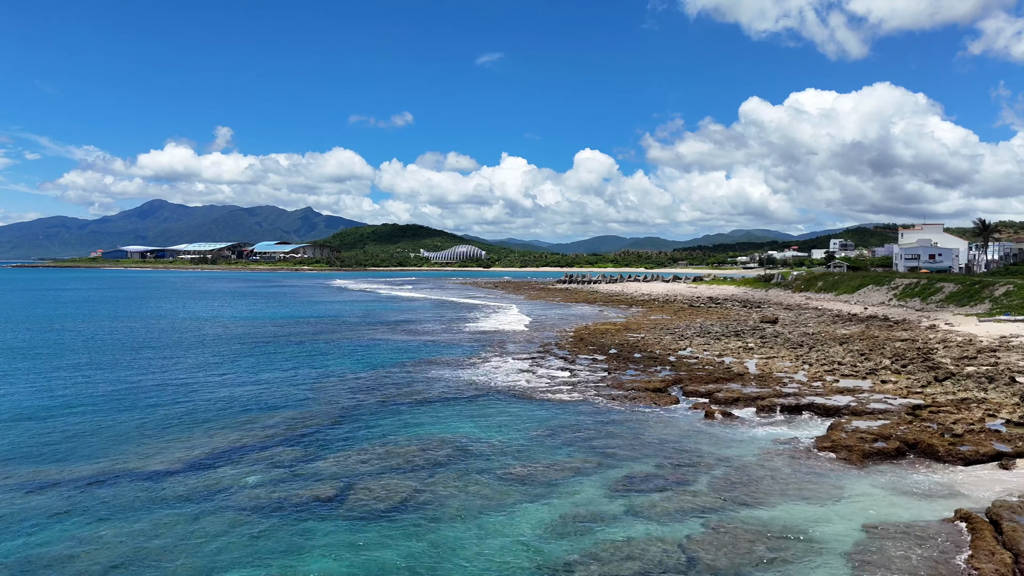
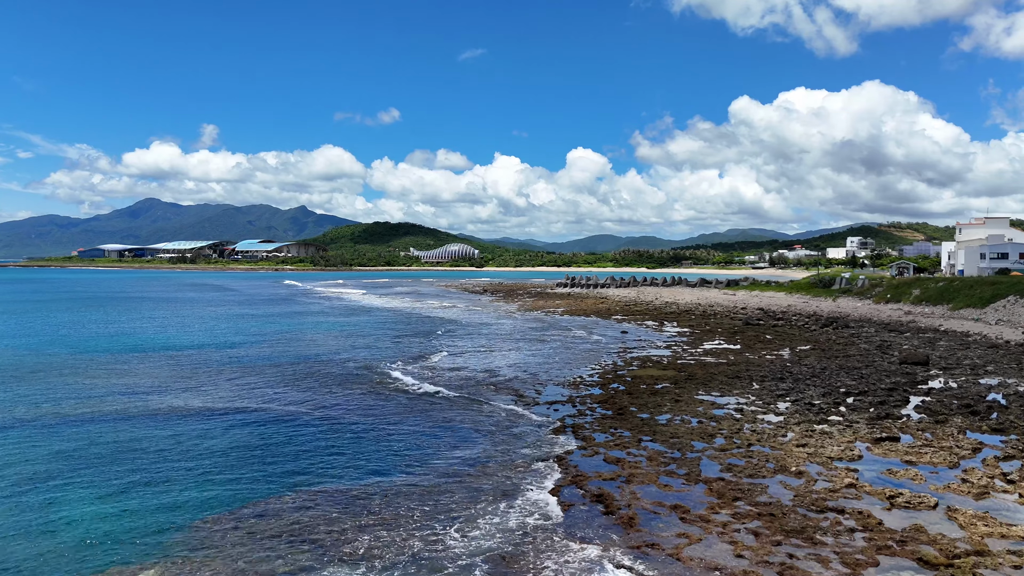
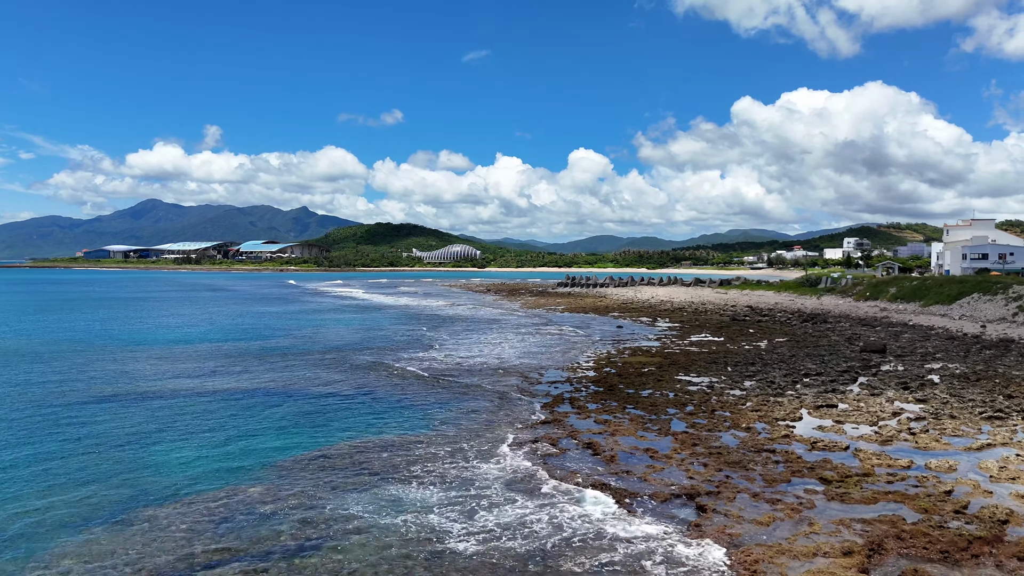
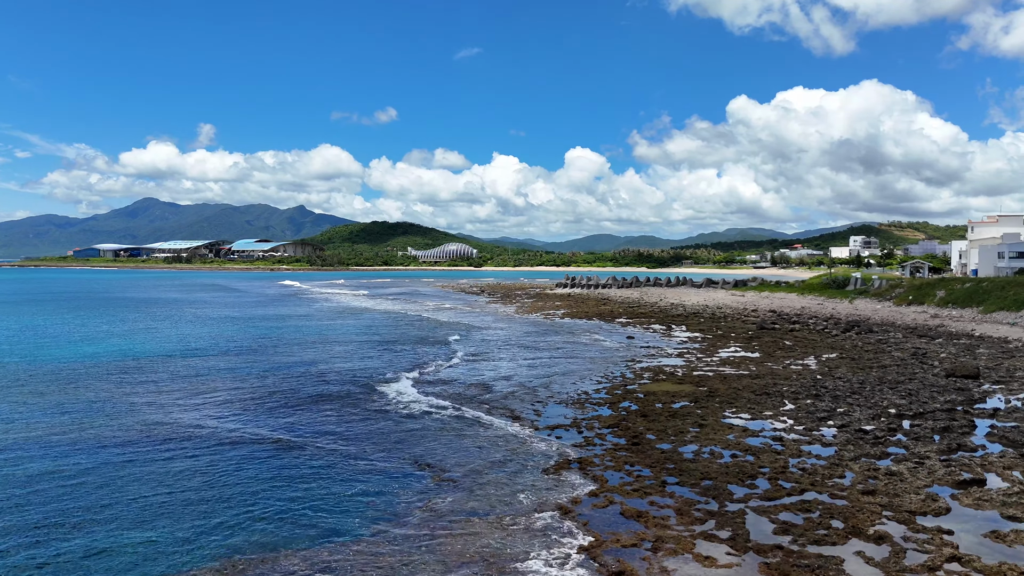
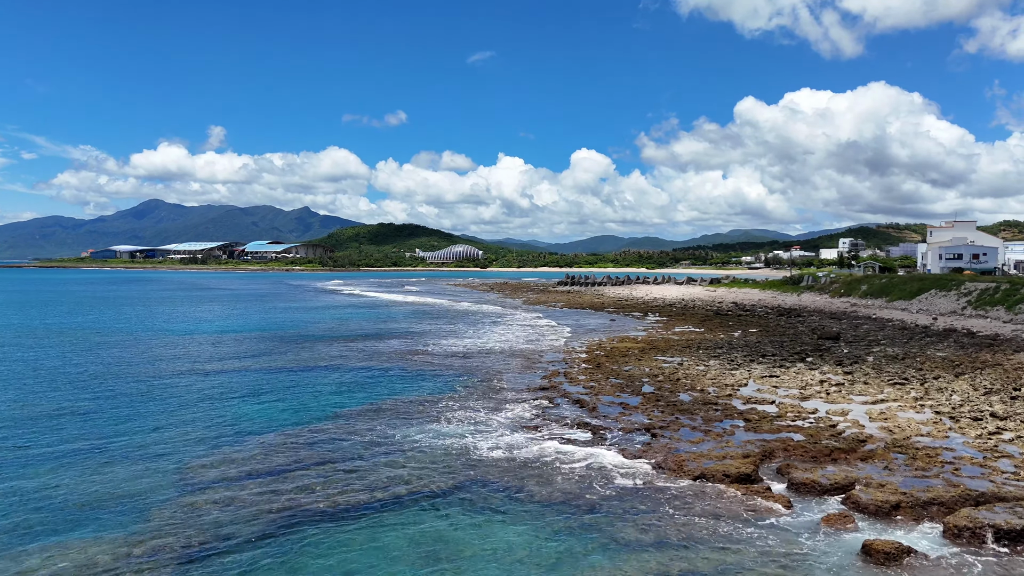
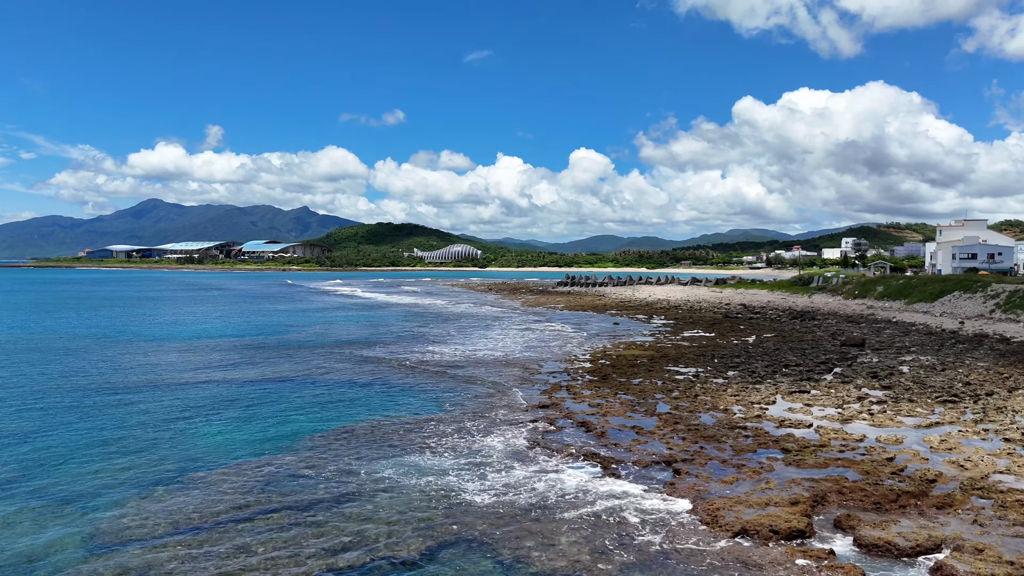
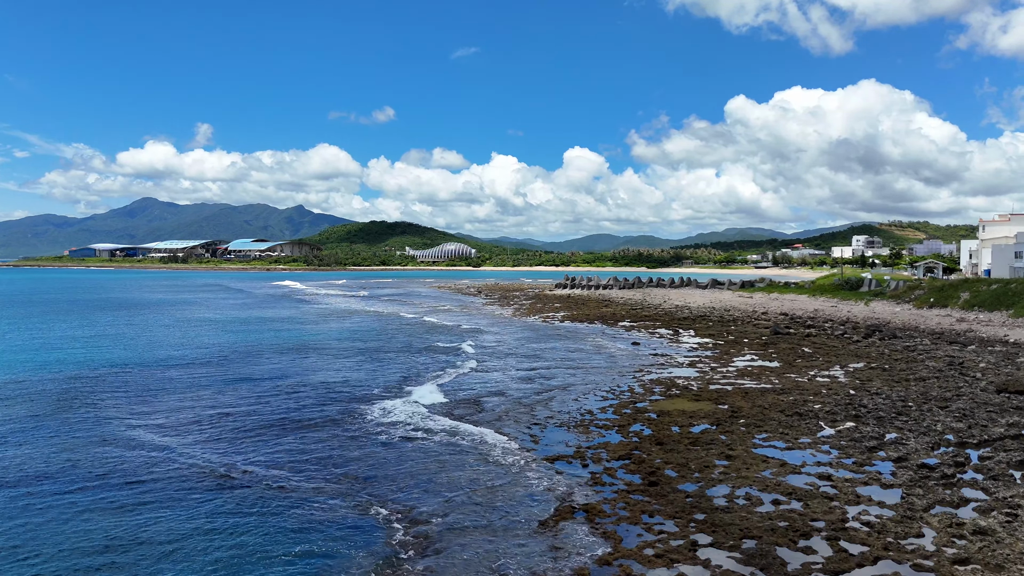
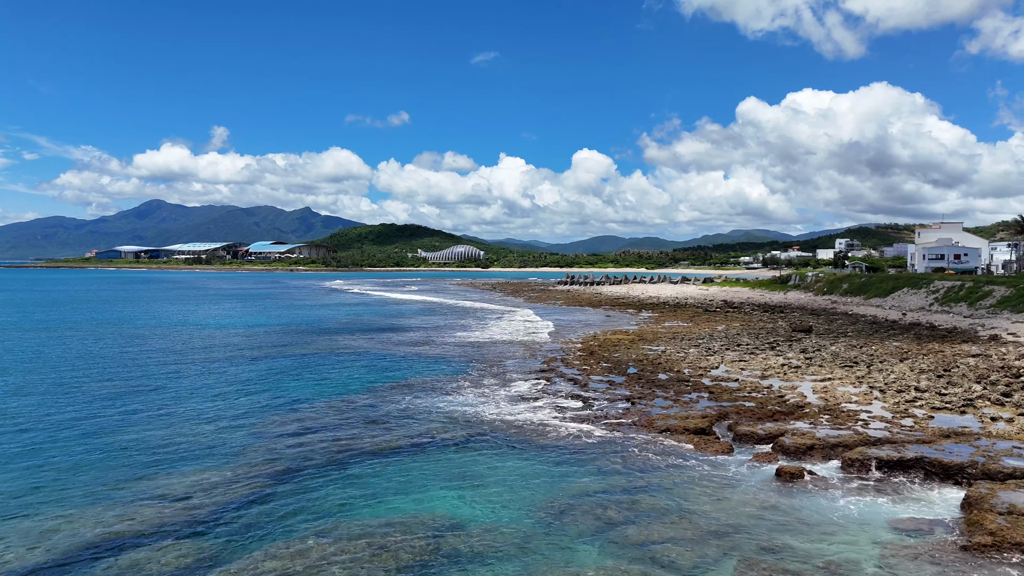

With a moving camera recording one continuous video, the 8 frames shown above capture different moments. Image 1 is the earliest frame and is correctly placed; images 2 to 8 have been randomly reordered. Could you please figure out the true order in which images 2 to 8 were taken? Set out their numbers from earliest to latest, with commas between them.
8, 5, 6, 3, 2, 4, 7
